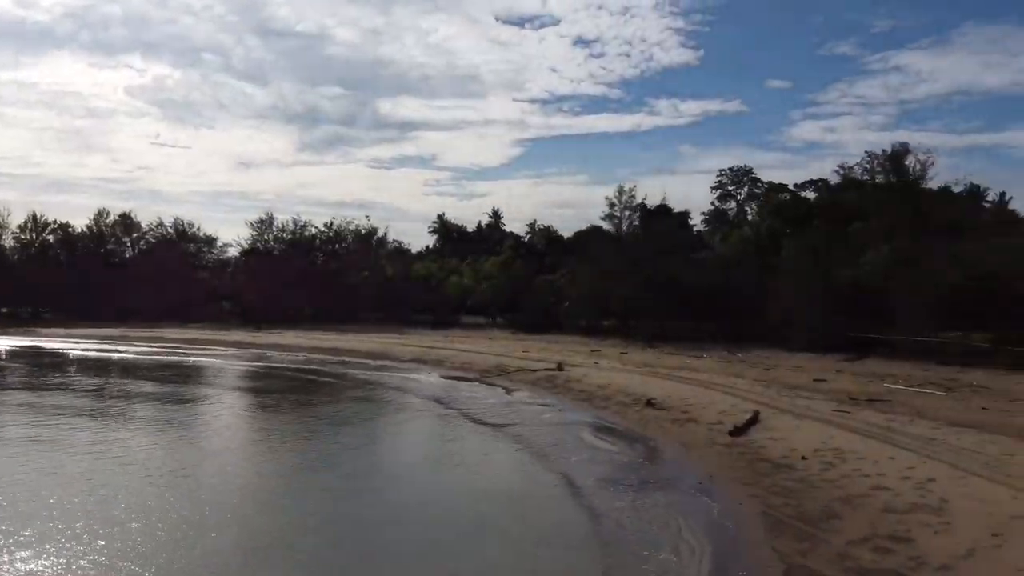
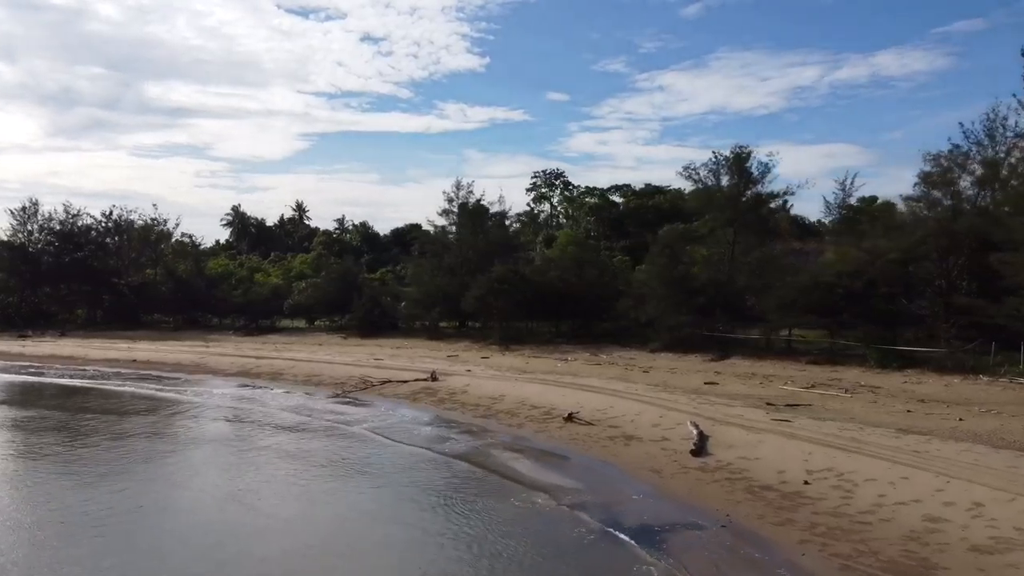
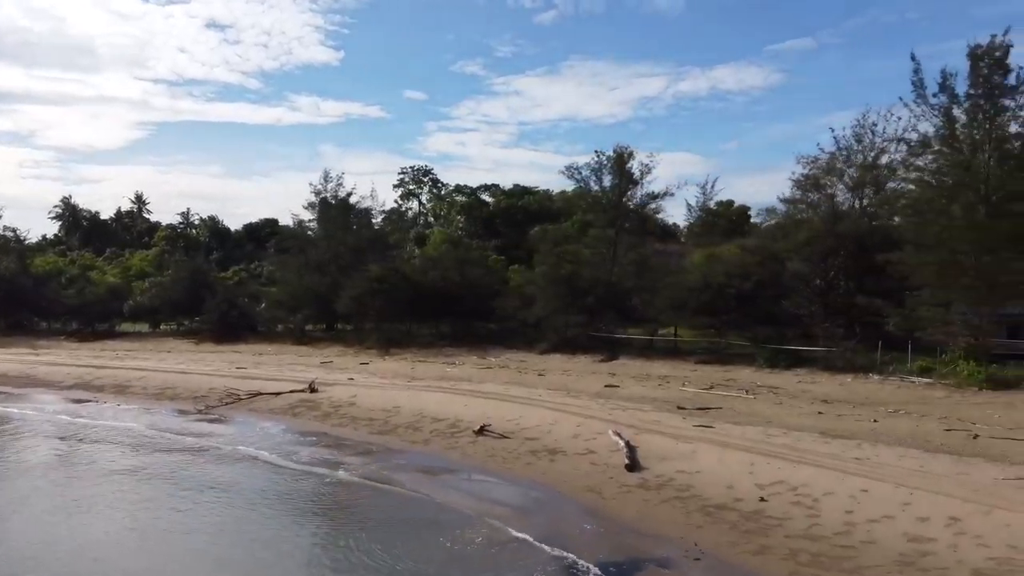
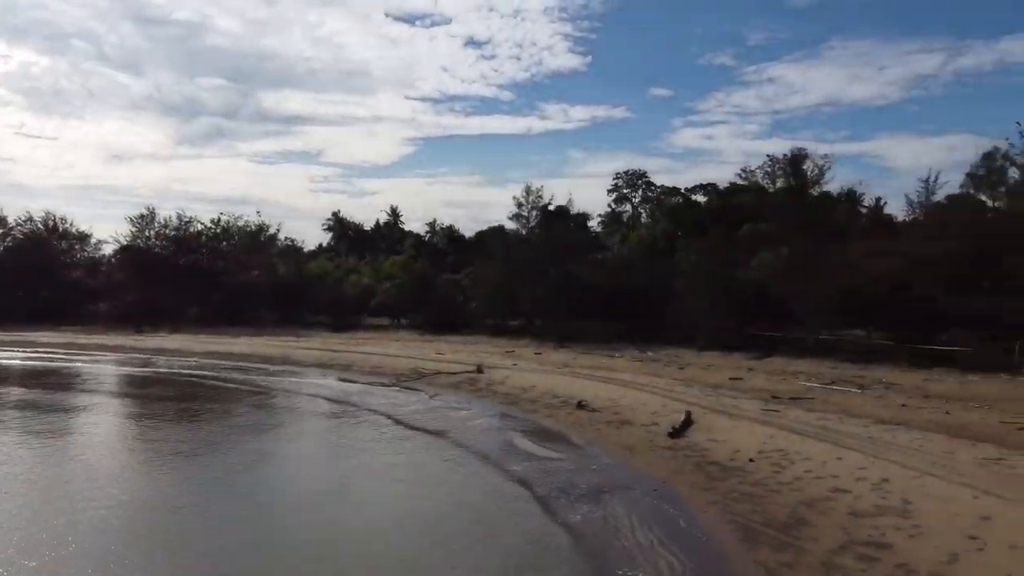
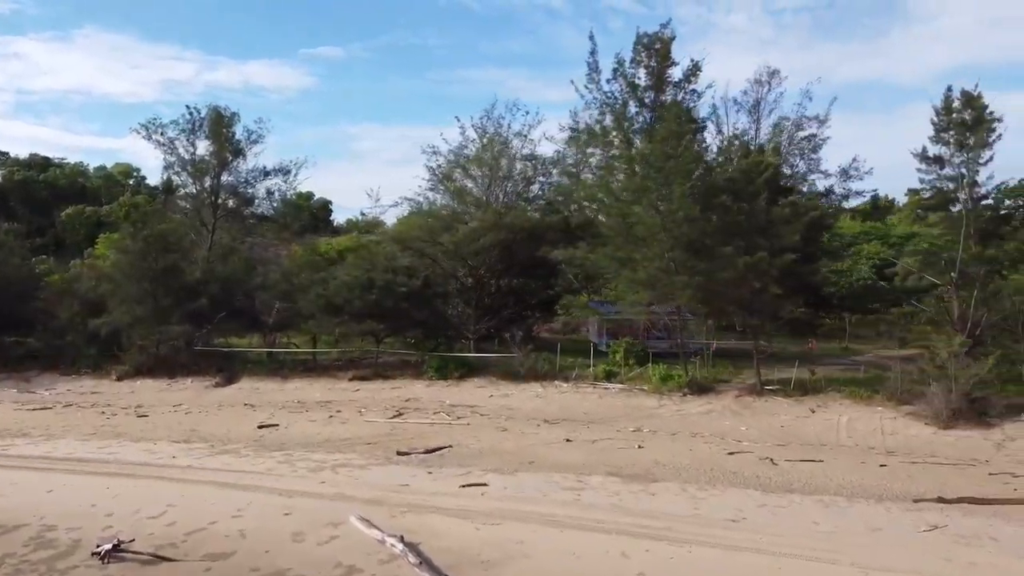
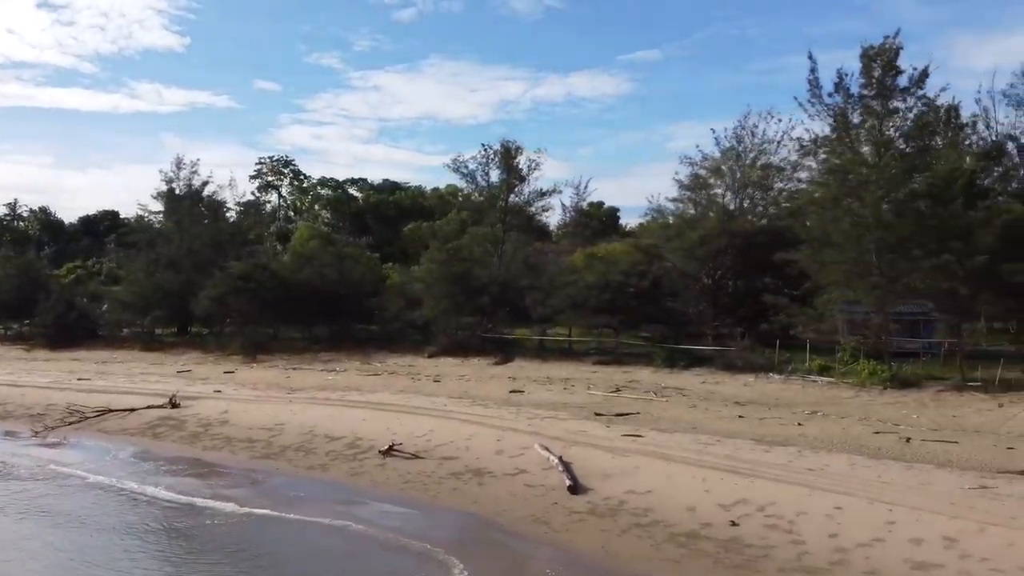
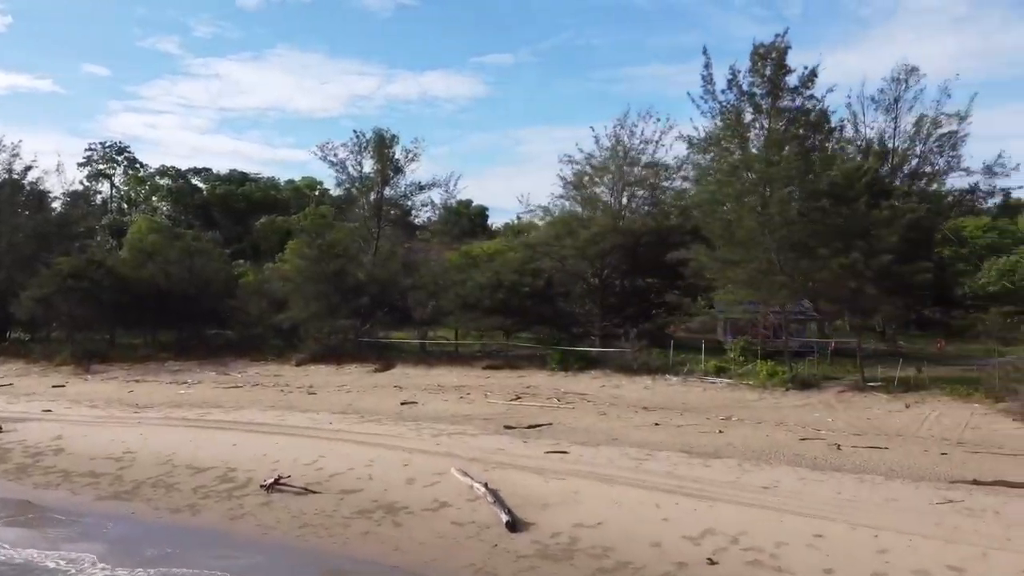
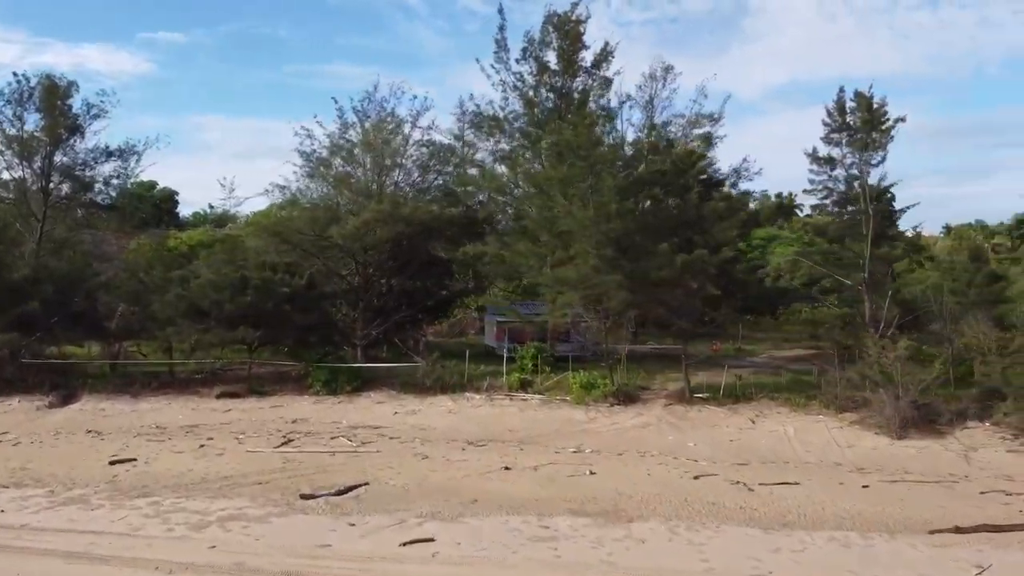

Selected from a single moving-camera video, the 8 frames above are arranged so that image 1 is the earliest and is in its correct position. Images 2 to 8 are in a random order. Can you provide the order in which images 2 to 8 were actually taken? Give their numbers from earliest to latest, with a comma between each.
4, 2, 3, 6, 7, 5, 8
